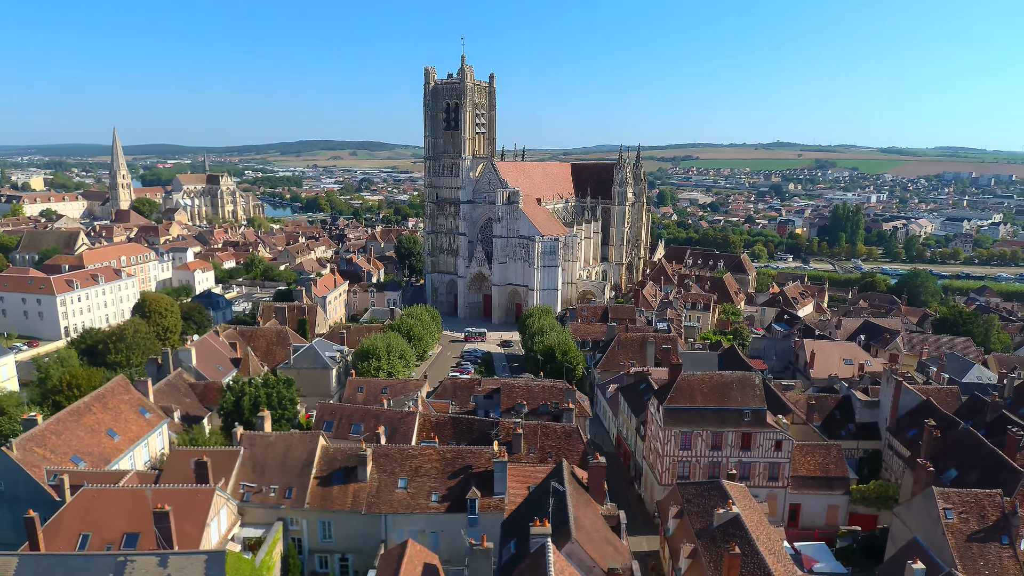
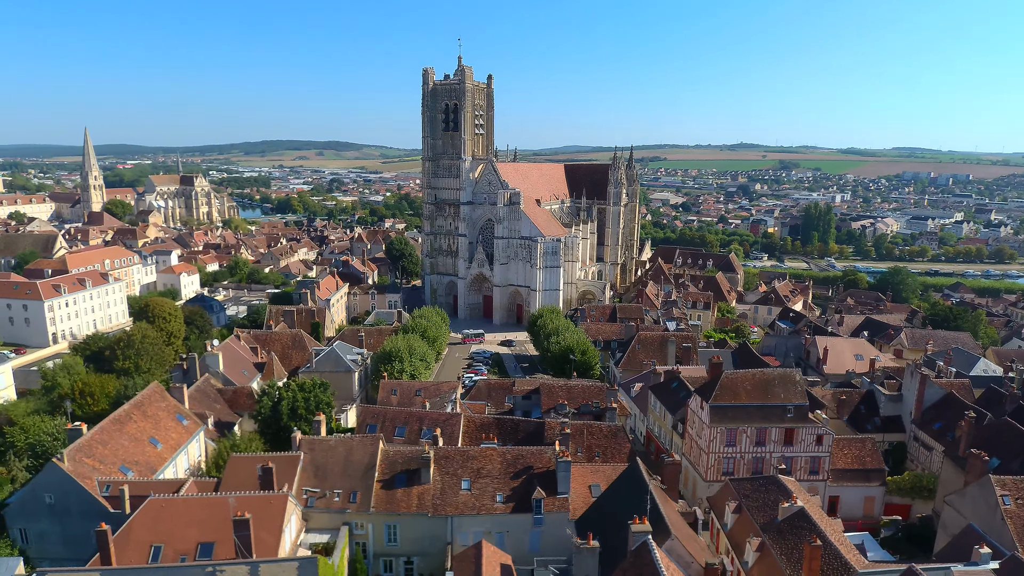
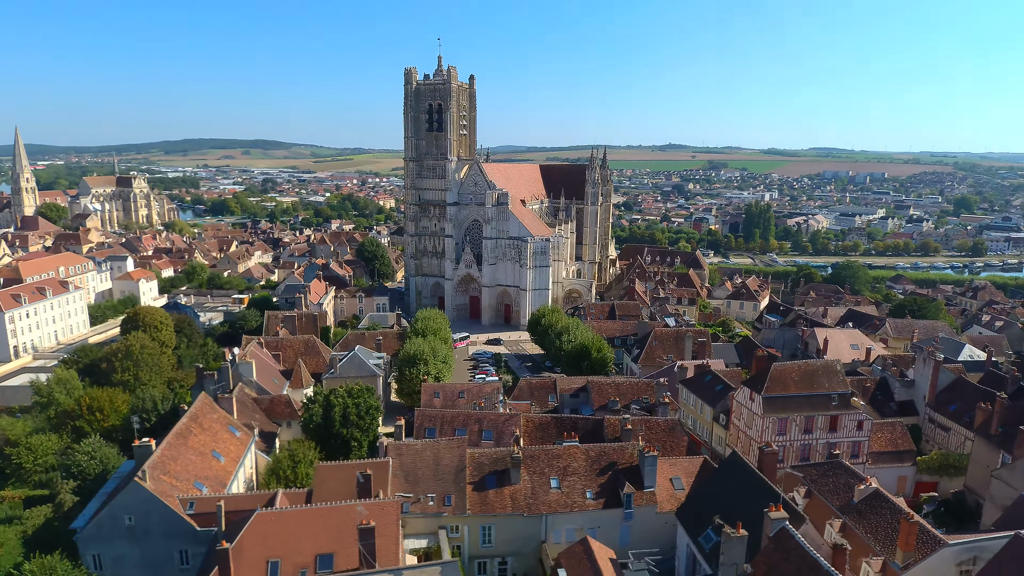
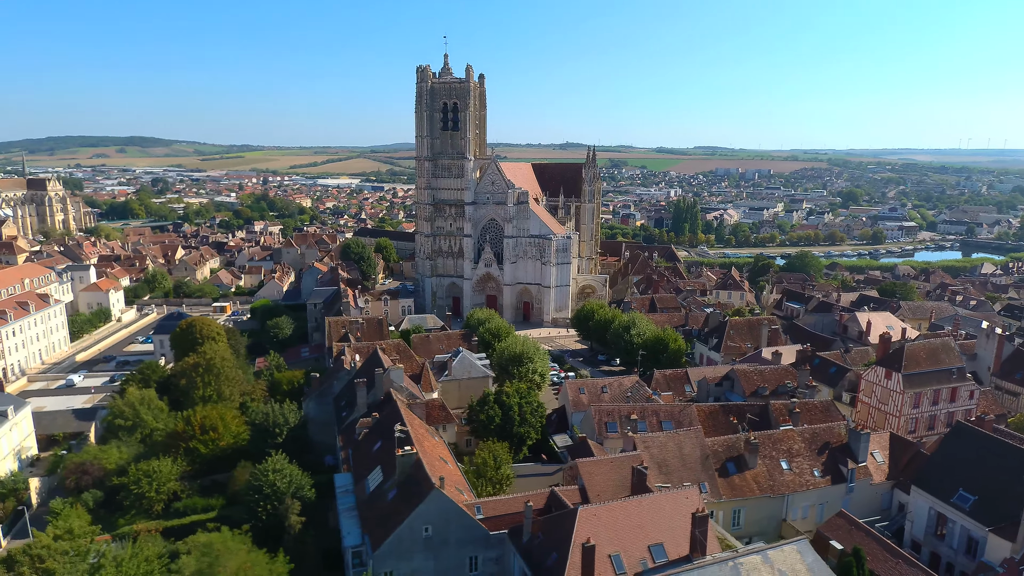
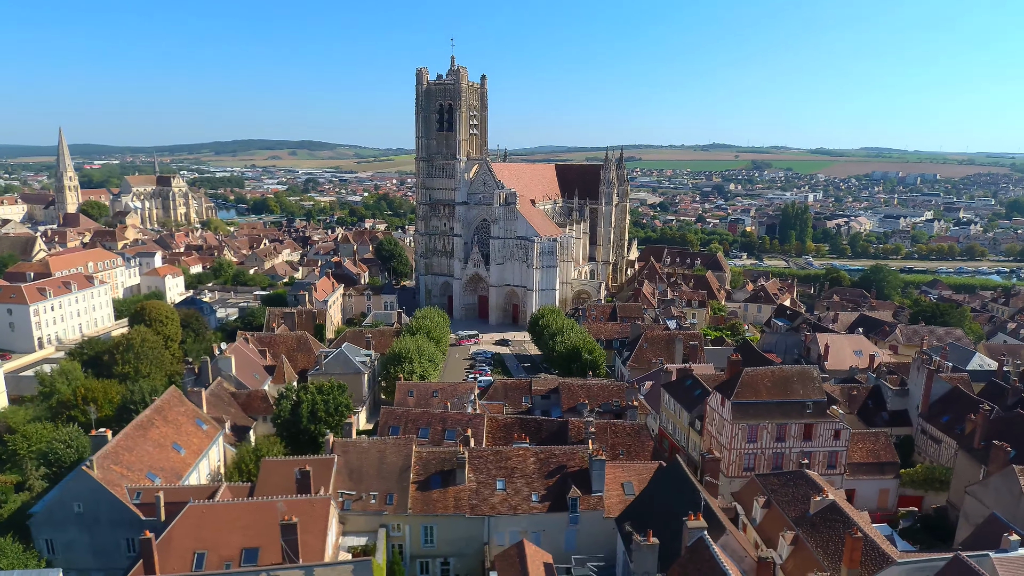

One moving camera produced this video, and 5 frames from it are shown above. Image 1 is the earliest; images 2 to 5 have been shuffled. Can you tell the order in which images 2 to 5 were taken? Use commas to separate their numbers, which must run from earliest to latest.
2, 5, 3, 4
